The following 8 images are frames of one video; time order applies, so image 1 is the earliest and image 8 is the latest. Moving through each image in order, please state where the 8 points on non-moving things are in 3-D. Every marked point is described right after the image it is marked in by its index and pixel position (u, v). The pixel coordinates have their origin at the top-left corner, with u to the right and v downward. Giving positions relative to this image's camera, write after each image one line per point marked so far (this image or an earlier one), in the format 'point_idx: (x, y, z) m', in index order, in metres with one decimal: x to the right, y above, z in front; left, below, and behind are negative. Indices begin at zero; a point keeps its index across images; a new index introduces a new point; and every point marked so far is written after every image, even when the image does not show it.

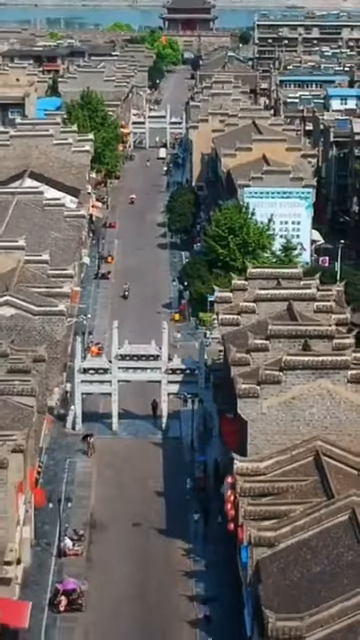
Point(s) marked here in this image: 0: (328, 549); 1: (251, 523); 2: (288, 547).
0: (+2.0, -3.1, +17.8) m
1: (+1.0, -3.0, +19.6) m
2: (+1.6, -3.1, +18.4) m
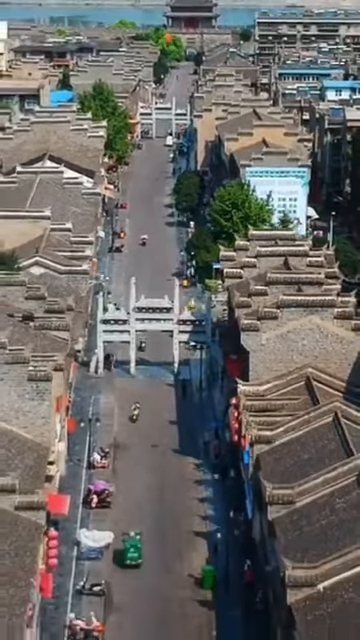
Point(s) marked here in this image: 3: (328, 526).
0: (+2.3, -2.1, +21.9) m
1: (+1.3, -1.9, +23.7) m
2: (+1.8, -2.0, +22.5) m
3: (+2.1, -3.0, +18.8) m
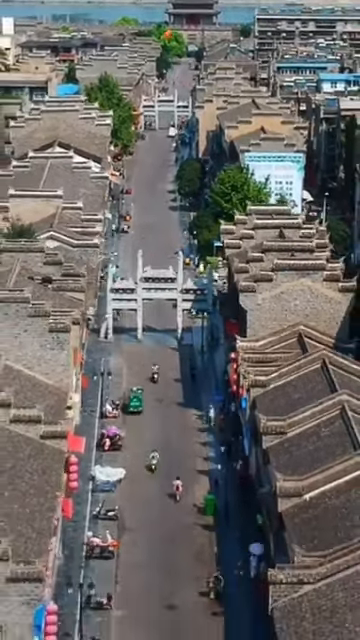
0: (+2.4, -1.2, +24.7) m
1: (+1.4, -1.0, +26.5) m
2: (+1.9, -1.2, +25.3) m
3: (+2.2, -2.1, +21.5) m
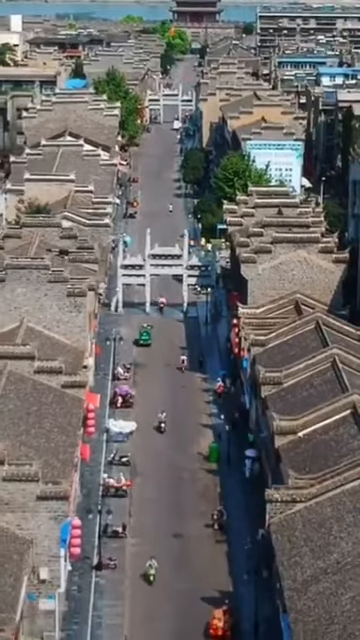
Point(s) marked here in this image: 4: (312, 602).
0: (+2.5, -0.5, +27.2) m
1: (+1.5, -0.3, +29.0) m
2: (+2.0, -0.5, +27.8) m
3: (+2.4, -1.4, +24.1) m
4: (+1.7, -3.7, +17.3) m
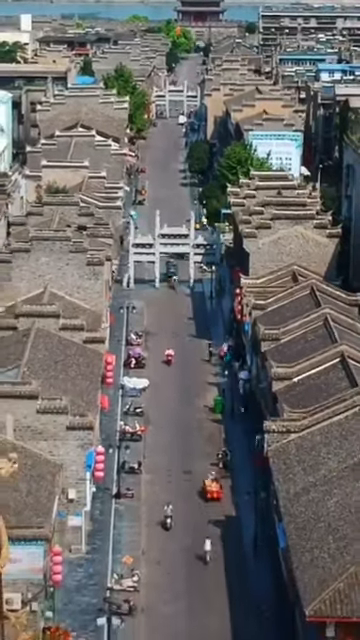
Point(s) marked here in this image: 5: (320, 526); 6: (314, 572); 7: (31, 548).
0: (+2.7, +0.3, +30.3) m
1: (+1.7, +0.5, +32.1) m
2: (+2.2, +0.3, +30.9) m
3: (+2.6, -0.6, +27.2) m
4: (+1.9, -2.9, +20.4) m
5: (+2.1, -3.1, +19.6) m
6: (+1.9, -3.5, +18.4) m
7: (-2.3, -3.5, +20.1) m
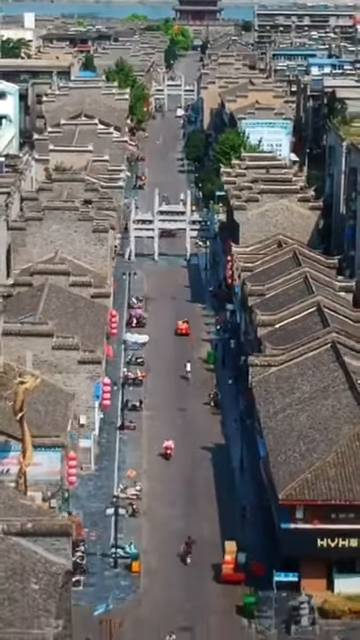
0: (+2.6, +1.4, +34.0) m
1: (+1.6, +1.6, +35.8) m
2: (+2.1, +1.4, +34.6) m
3: (+2.5, +0.5, +30.9) m
4: (+1.8, -1.8, +24.1) m
5: (+2.0, -2.0, +23.3) m
6: (+1.8, -2.5, +22.1) m
7: (-2.4, -2.4, +23.7) m
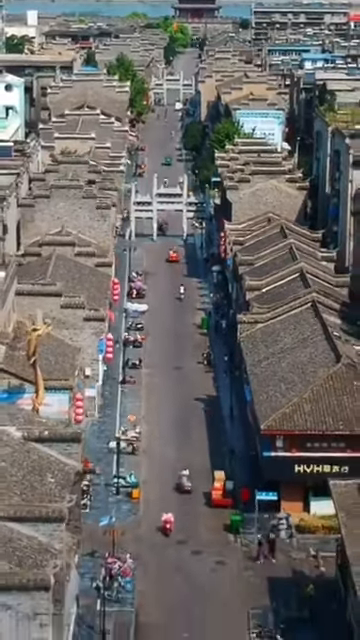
0: (+2.5, +2.2, +37.0) m
1: (+1.5, +2.5, +38.8) m
2: (+2.0, +2.3, +37.6) m
3: (+2.4, +1.4, +33.8) m
4: (+1.7, -1.0, +27.1) m
5: (+1.9, -1.2, +26.2) m
6: (+1.7, -1.6, +25.0) m
7: (-2.5, -1.5, +26.7) m
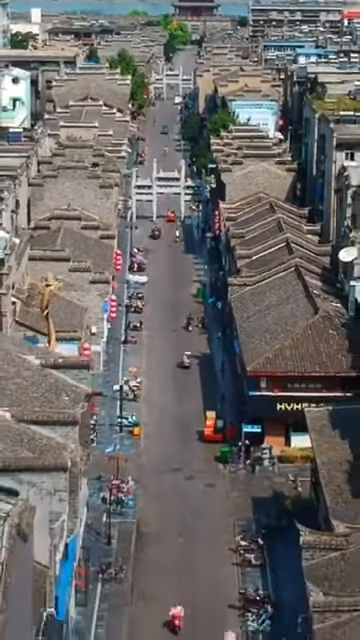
0: (+2.4, +3.2, +40.2) m
1: (+1.4, +3.4, +42.0) m
2: (+2.0, +3.2, +40.8) m
3: (+2.3, +2.3, +37.1) m
4: (+1.6, 0.0, +30.4) m
5: (+1.8, -0.2, +29.5) m
6: (+1.6, -0.7, +28.3) m
7: (-2.6, -0.6, +30.0) m
